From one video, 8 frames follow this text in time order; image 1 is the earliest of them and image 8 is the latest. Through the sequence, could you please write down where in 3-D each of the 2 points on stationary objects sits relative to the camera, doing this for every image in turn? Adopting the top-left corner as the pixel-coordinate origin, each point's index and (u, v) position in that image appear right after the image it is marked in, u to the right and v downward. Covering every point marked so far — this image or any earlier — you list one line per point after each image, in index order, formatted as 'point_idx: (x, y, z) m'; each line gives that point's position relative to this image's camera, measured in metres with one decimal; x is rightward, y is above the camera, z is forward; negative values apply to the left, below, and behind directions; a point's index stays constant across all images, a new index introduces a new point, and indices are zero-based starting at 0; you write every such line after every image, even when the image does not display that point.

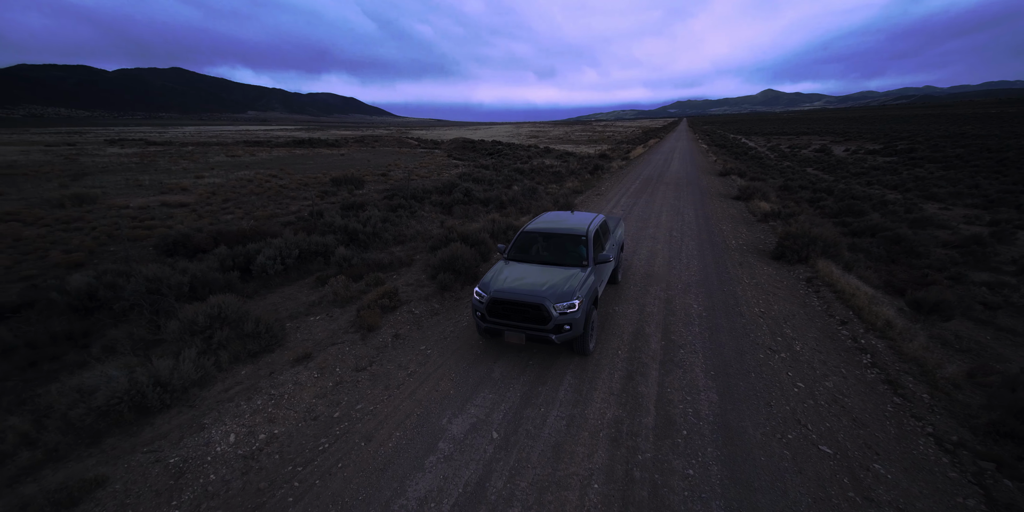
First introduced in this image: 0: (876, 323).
0: (+6.3, -1.1, +6.9) m
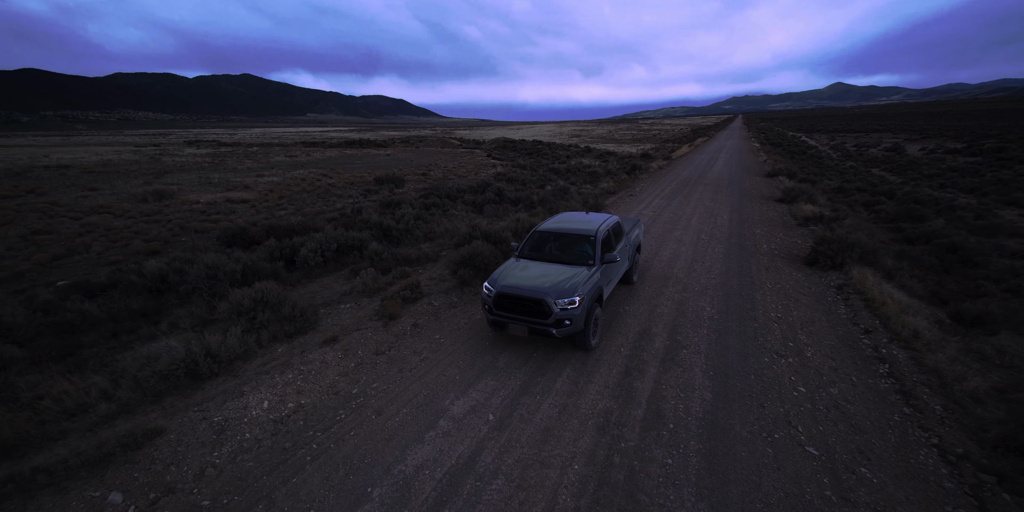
0: (+6.4, -1.2, +6.7) m
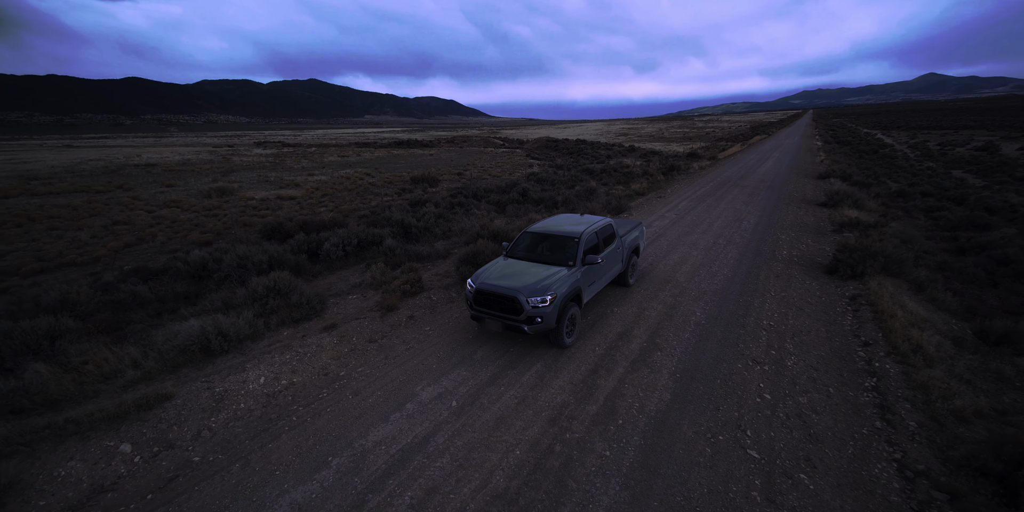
0: (+6.1, -1.4, +6.3) m
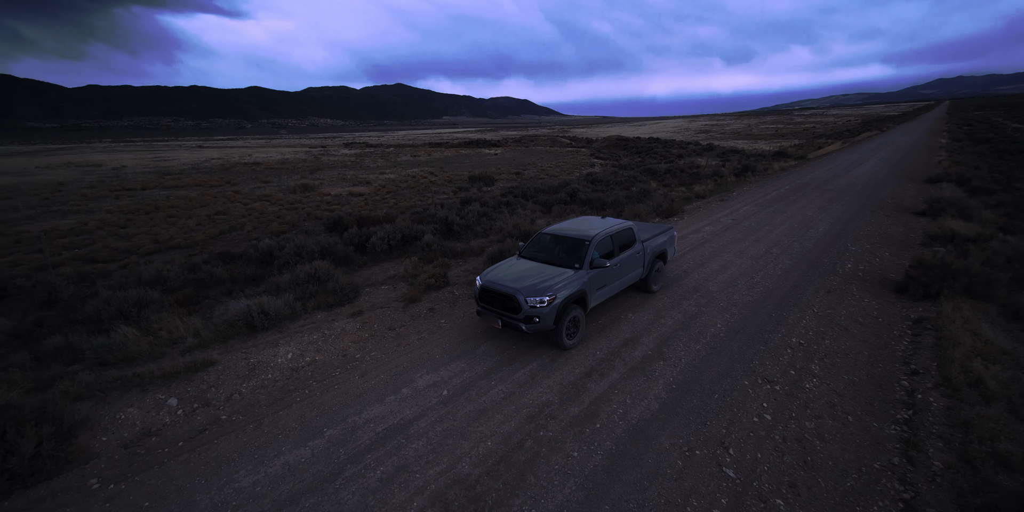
0: (+6.1, -1.6, +5.5) m
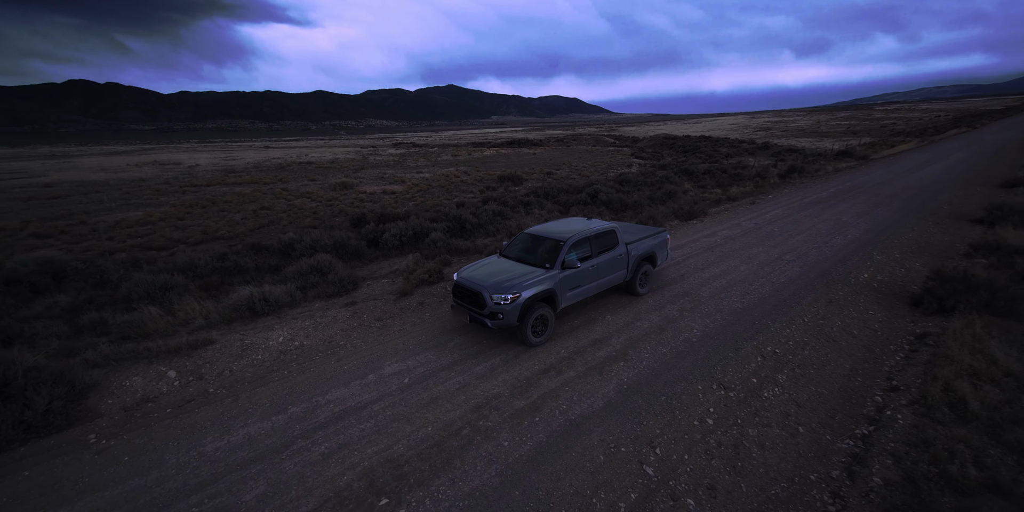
0: (+5.4, -1.8, +5.1) m
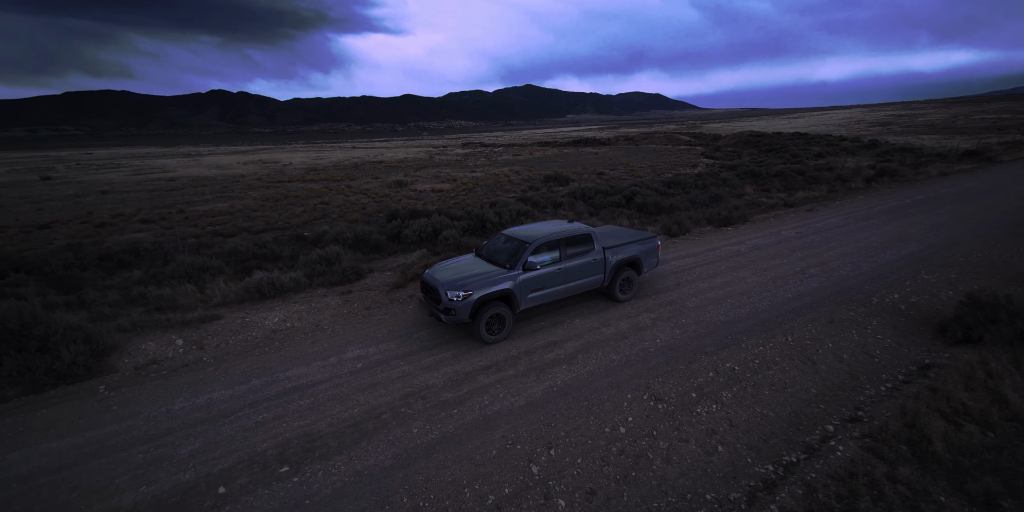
0: (+4.4, -2.0, +4.5) m
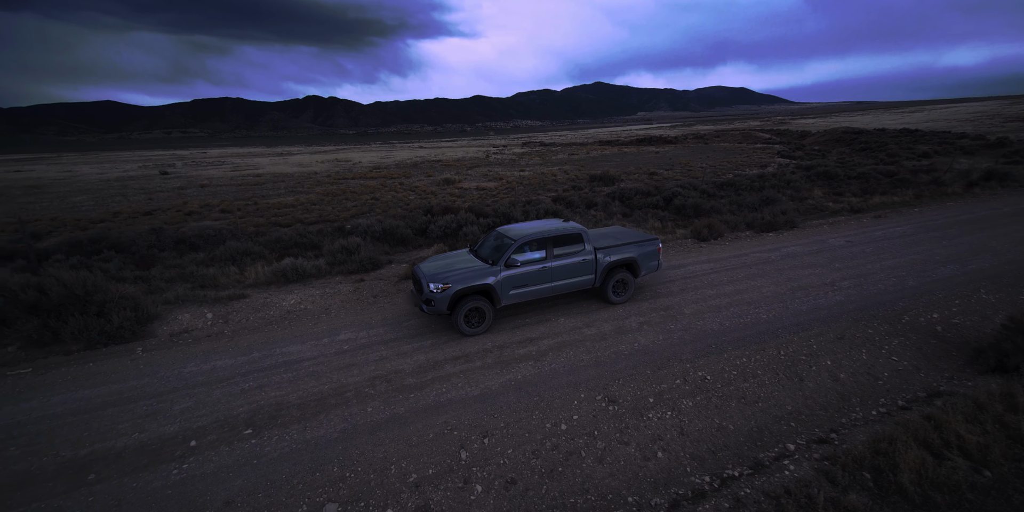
0: (+3.7, -2.1, +4.1) m
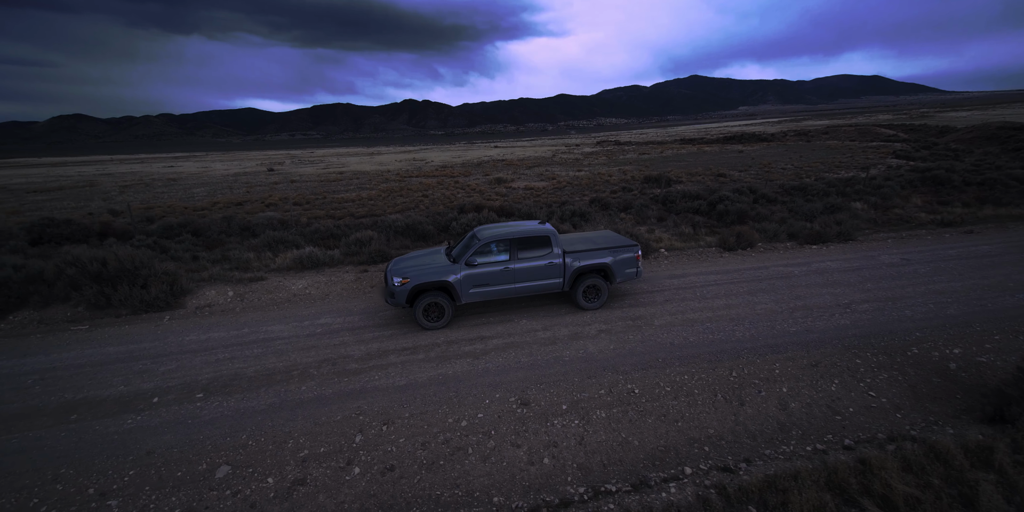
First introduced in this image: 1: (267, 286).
0: (+2.3, -2.3, +3.8) m
1: (-5.9, -0.8, +9.7) m
